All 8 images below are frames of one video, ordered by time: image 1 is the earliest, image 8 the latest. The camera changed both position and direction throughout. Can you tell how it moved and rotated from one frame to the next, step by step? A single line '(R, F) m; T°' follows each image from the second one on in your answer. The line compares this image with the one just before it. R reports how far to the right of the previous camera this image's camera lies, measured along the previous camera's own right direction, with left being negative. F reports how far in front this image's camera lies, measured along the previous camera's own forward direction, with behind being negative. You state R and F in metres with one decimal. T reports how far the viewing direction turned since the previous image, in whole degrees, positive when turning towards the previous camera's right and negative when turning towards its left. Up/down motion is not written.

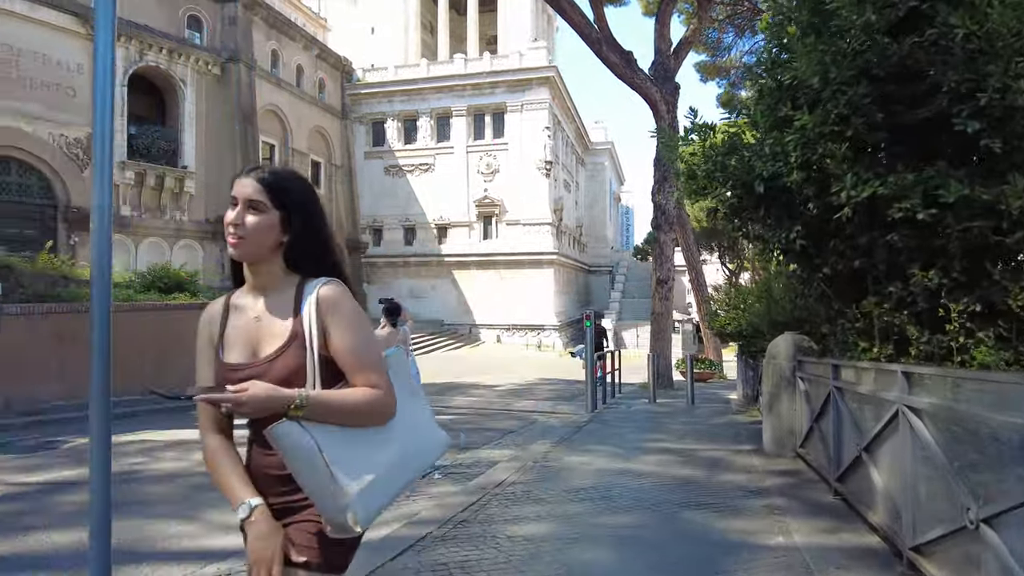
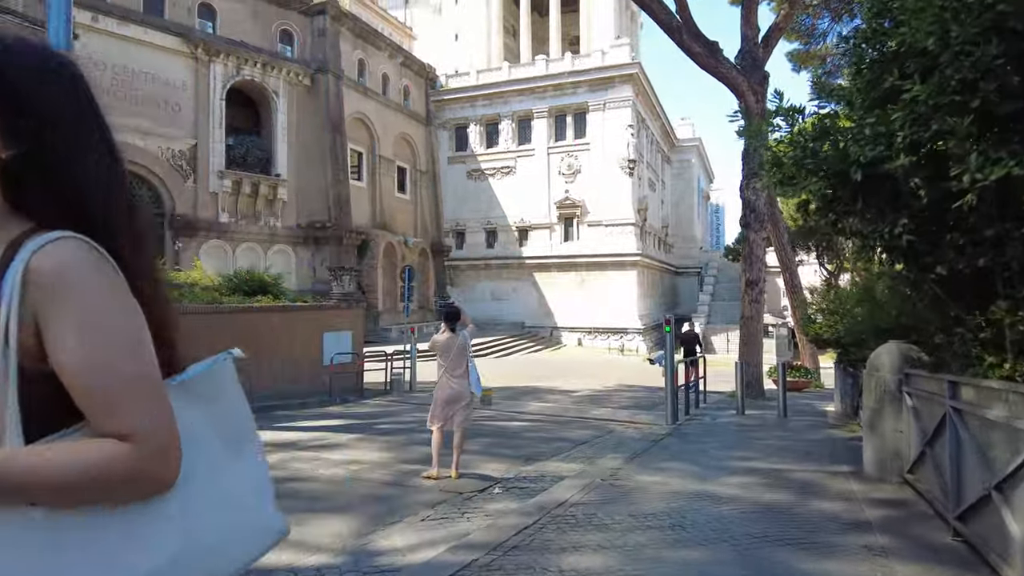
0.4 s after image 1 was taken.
(+0.2, +0.4) m; -7°
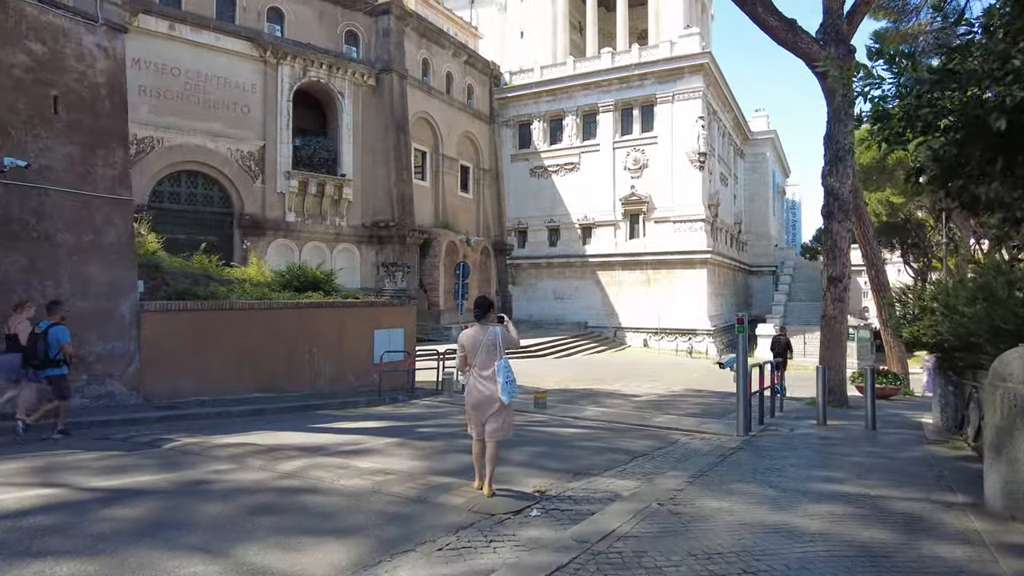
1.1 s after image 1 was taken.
(+0.2, +0.9) m; -6°
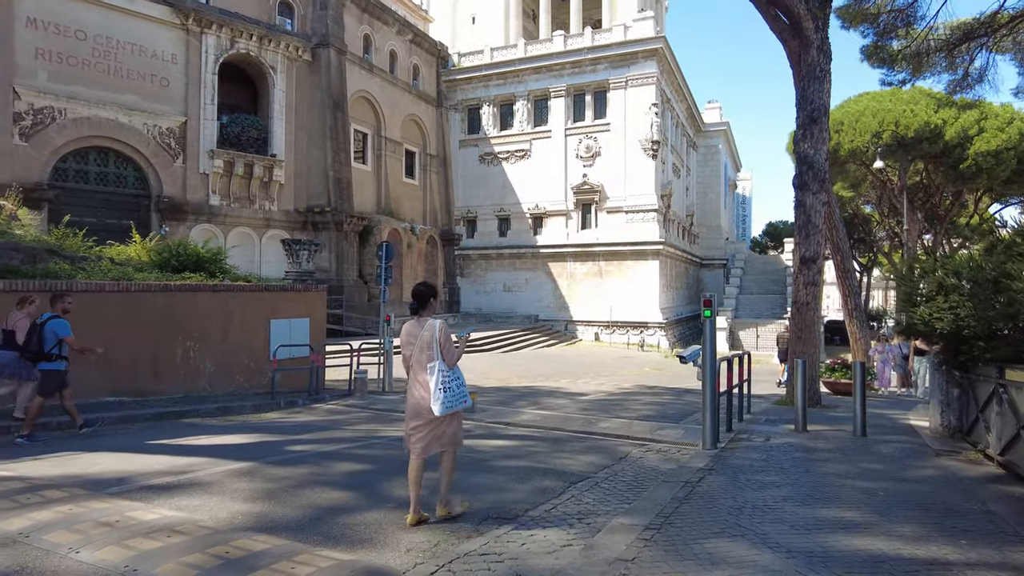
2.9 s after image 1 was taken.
(+0.6, +2.3) m; +4°
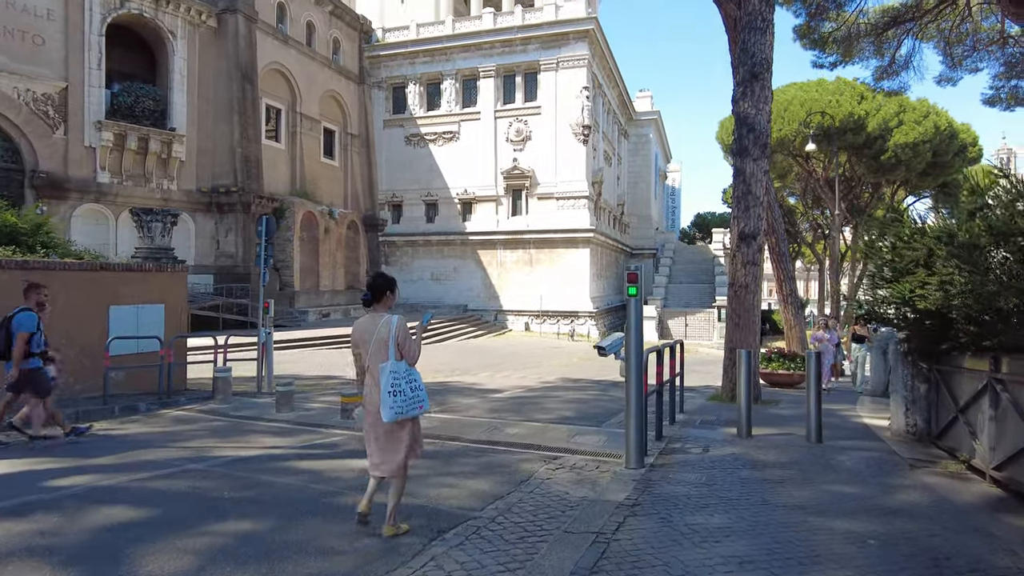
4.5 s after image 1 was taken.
(+0.6, +1.9) m; +6°
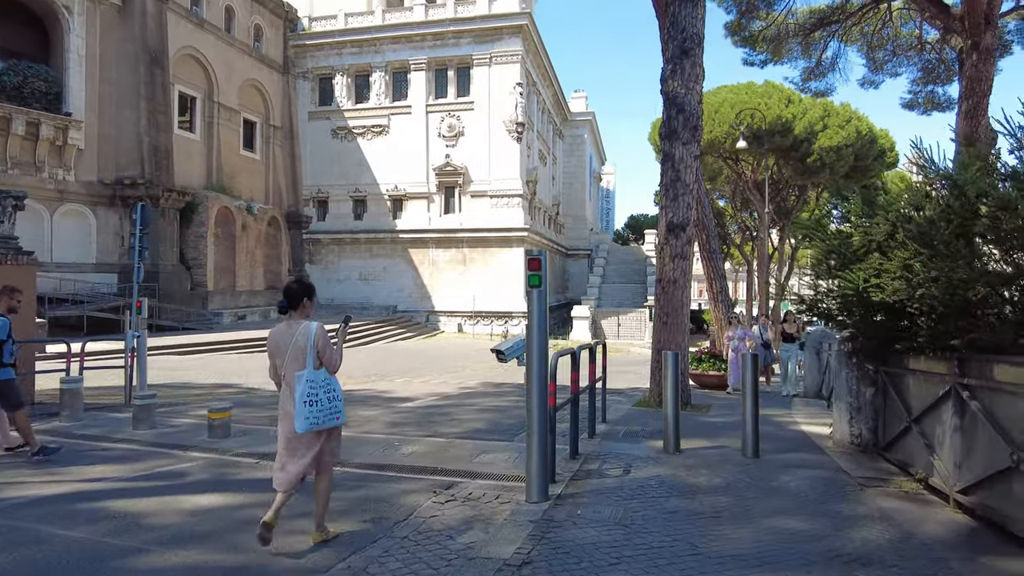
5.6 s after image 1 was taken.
(+0.5, +1.2) m; +5°
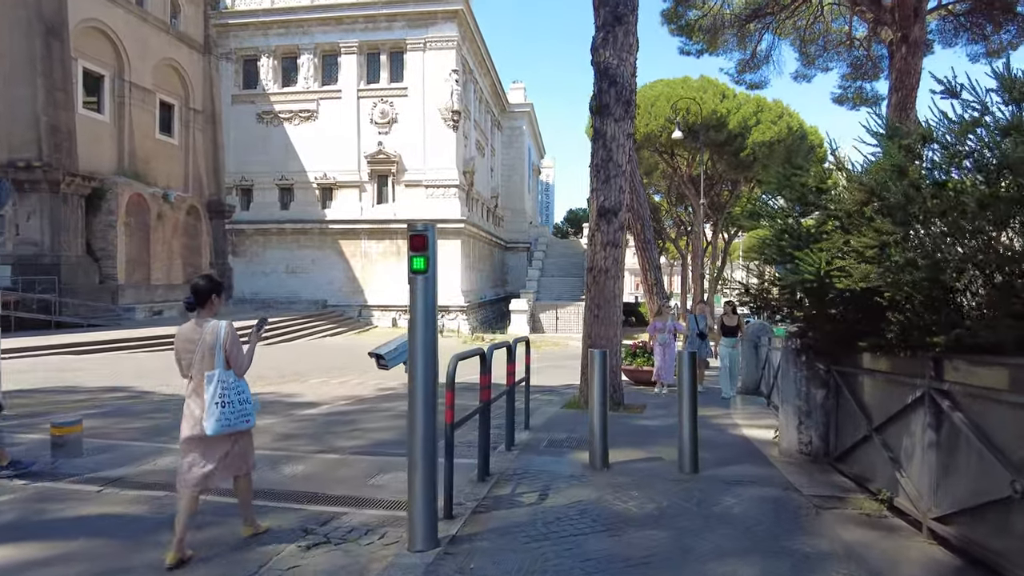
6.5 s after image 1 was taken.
(+0.3, +1.0) m; +5°
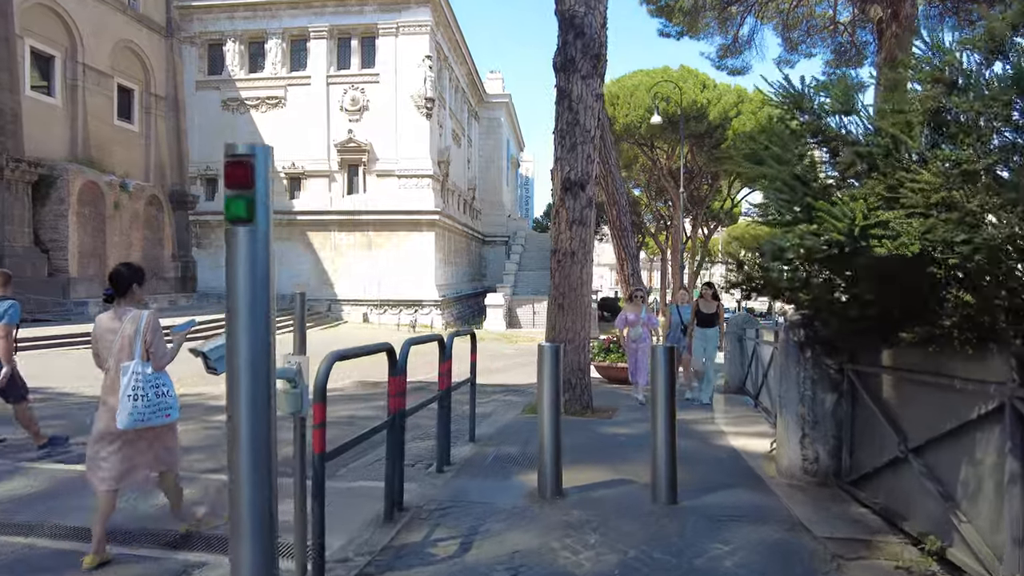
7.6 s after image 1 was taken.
(+0.4, +1.2) m; +2°
